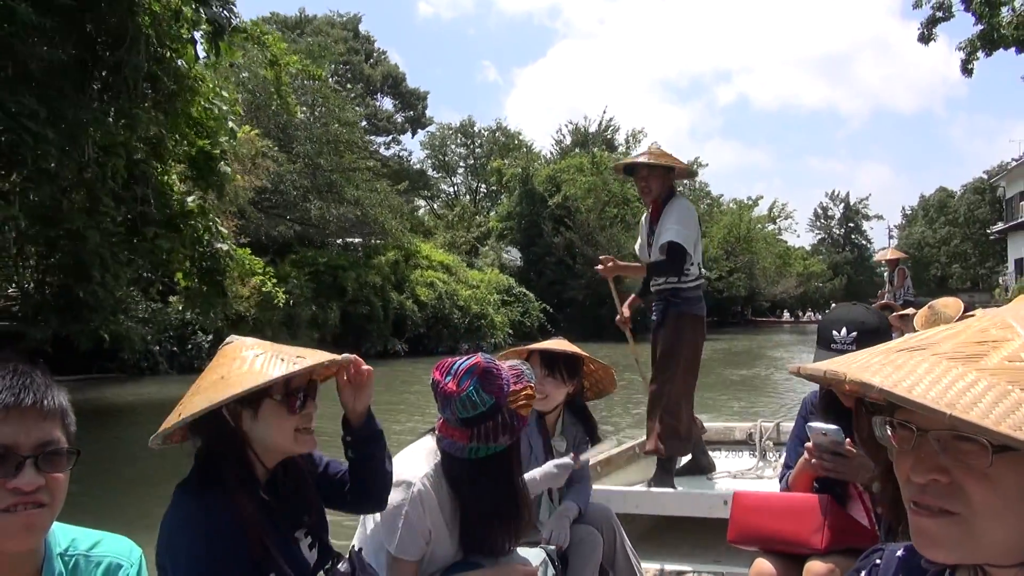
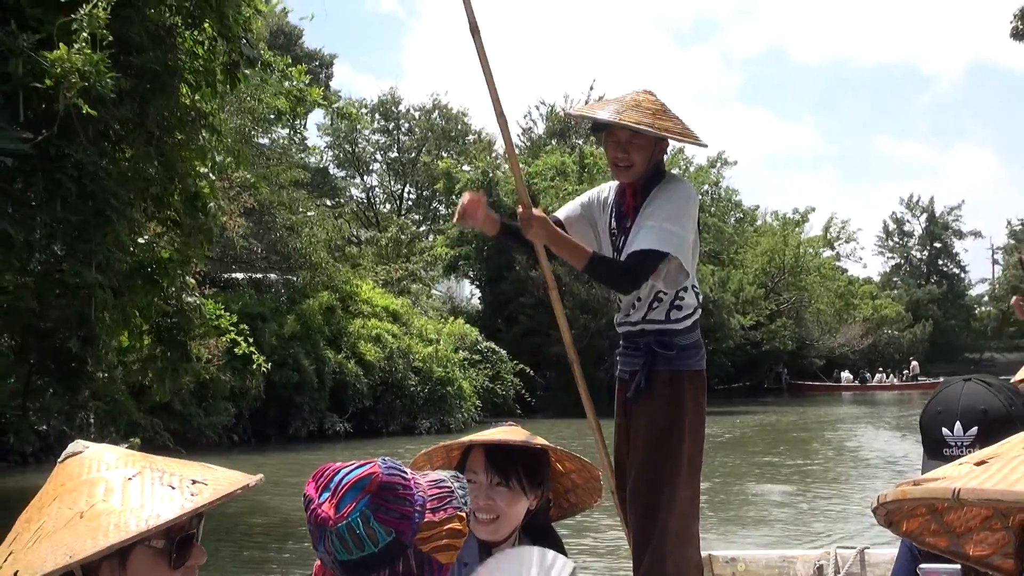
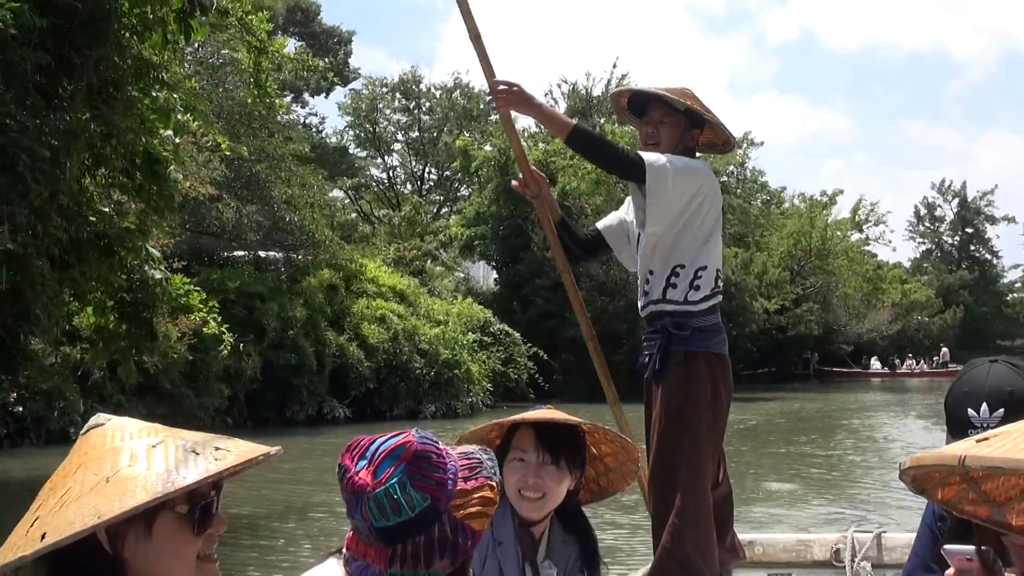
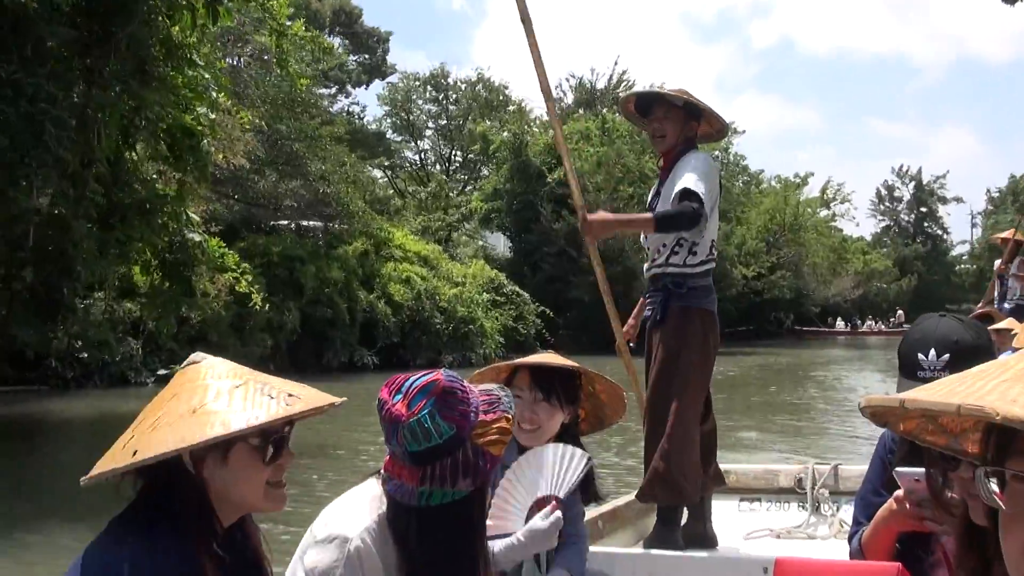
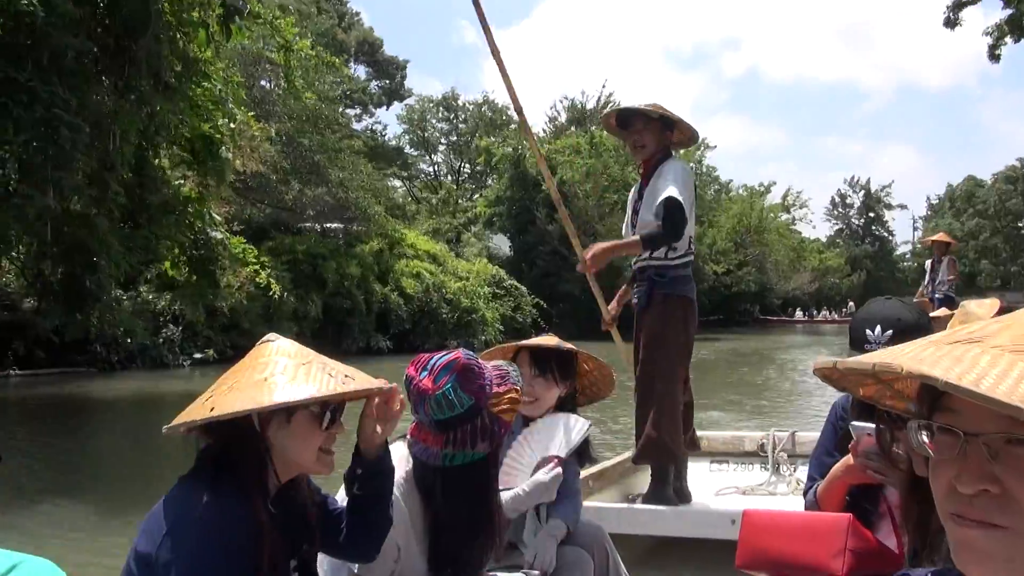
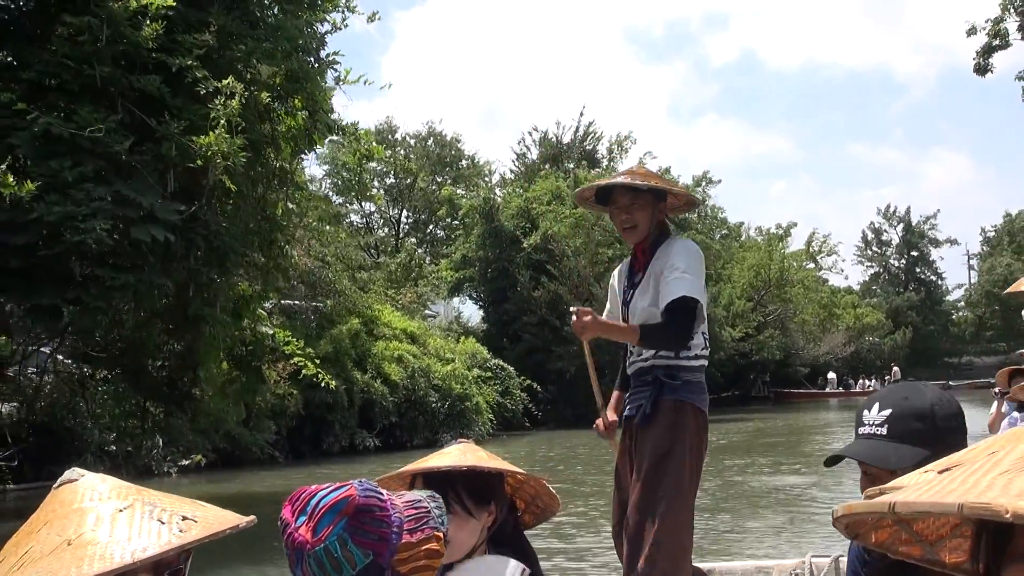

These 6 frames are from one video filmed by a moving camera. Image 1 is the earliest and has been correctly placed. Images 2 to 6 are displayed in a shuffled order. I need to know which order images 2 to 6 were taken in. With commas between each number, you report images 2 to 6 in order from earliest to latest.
5, 4, 3, 2, 6
